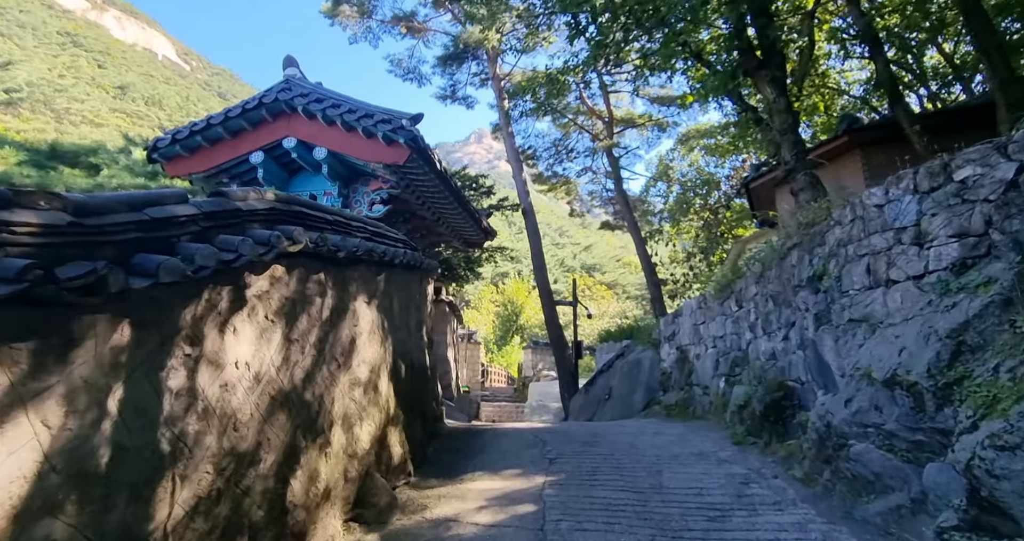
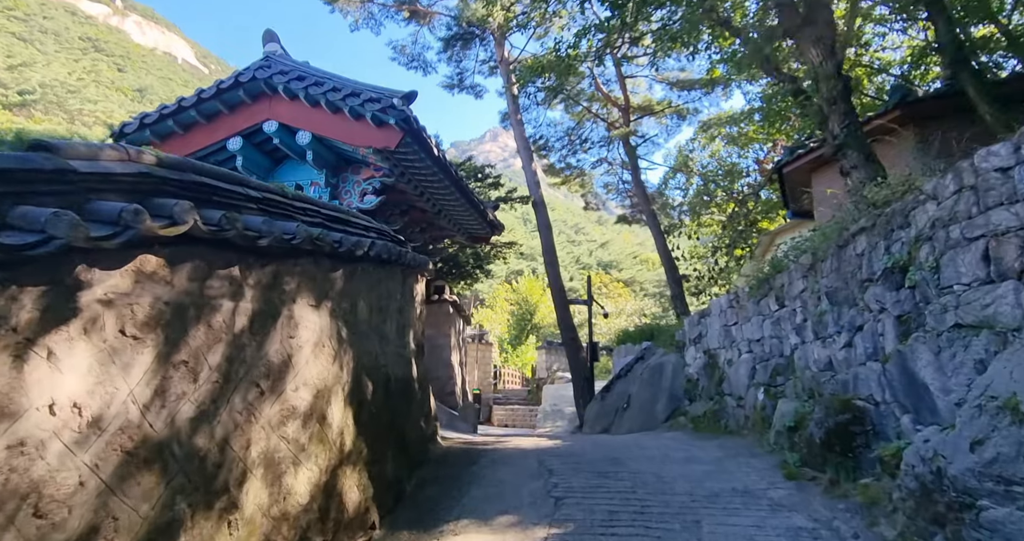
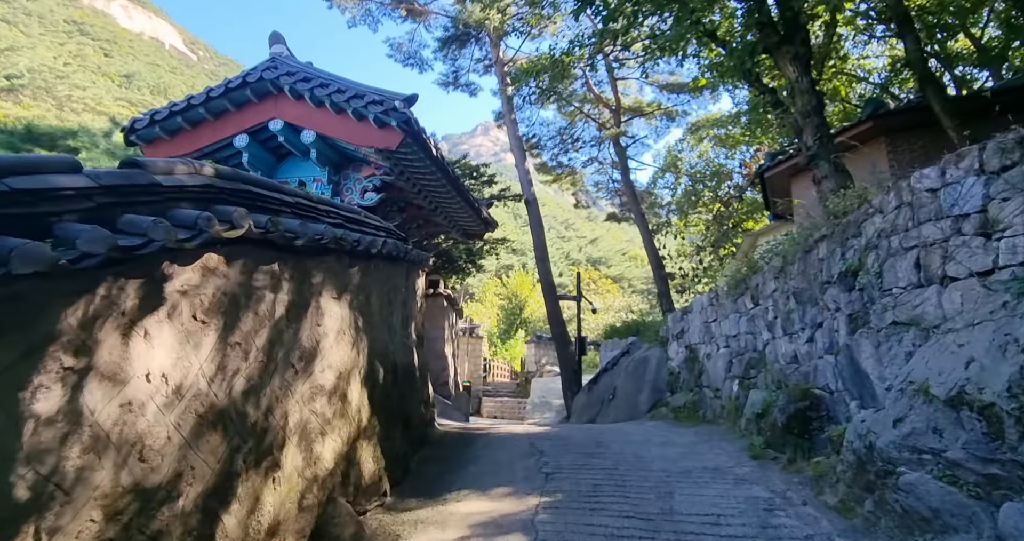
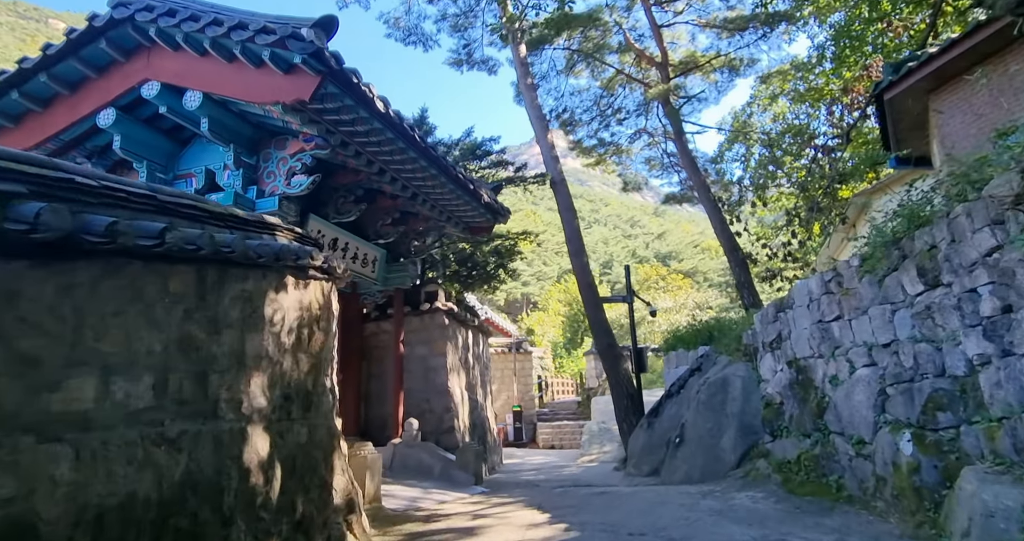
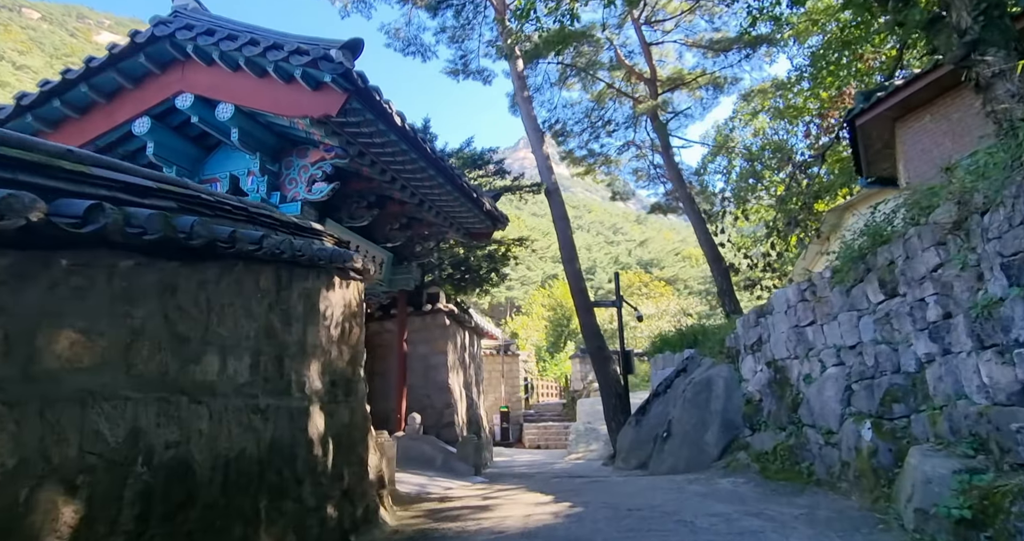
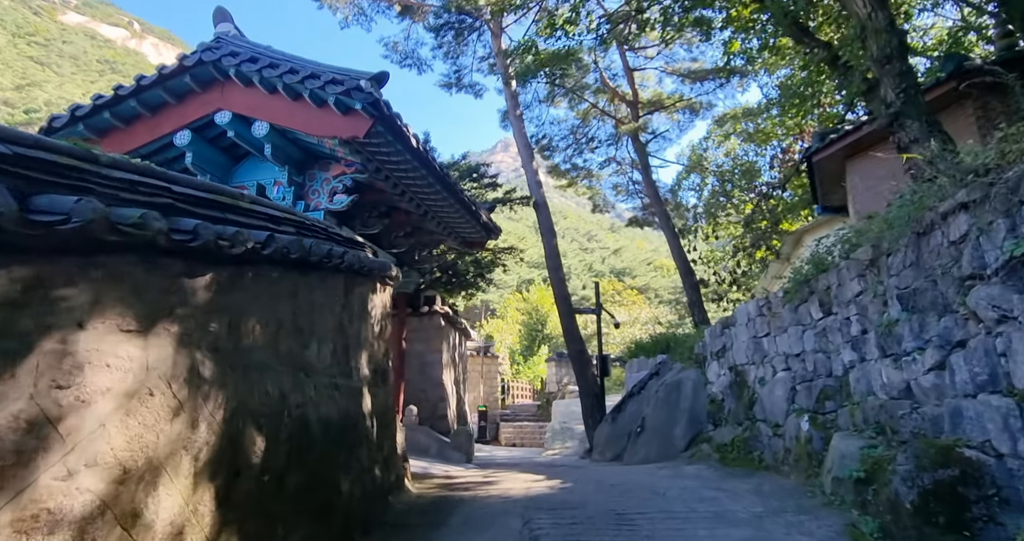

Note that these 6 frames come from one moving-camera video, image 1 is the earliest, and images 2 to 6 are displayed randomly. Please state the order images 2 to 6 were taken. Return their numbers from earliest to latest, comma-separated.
3, 2, 6, 5, 4
